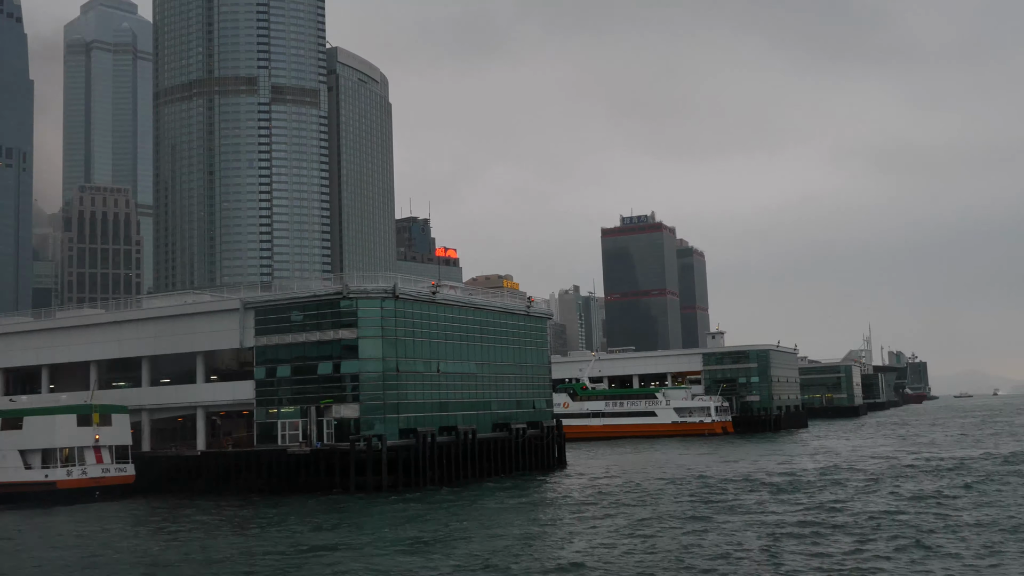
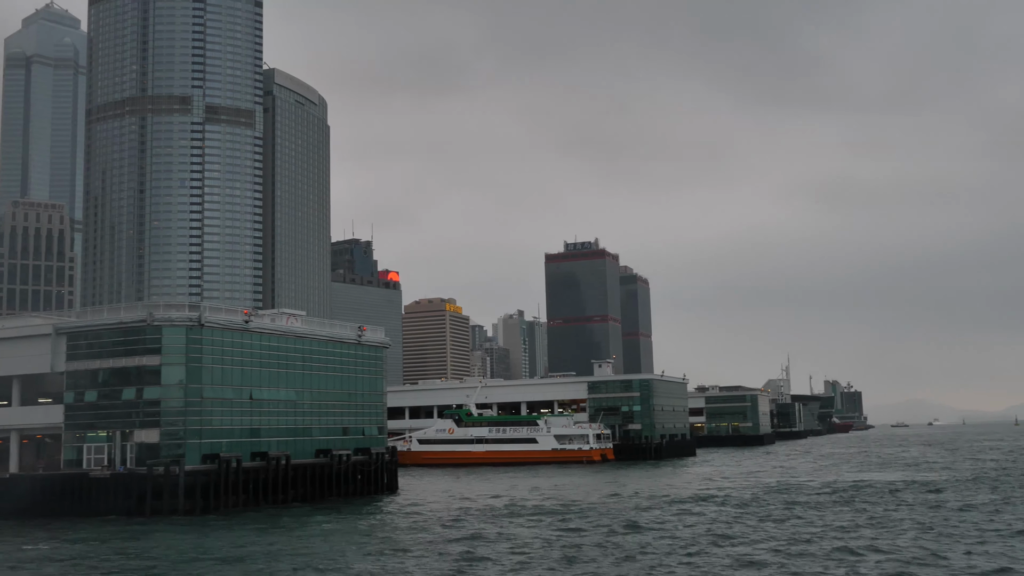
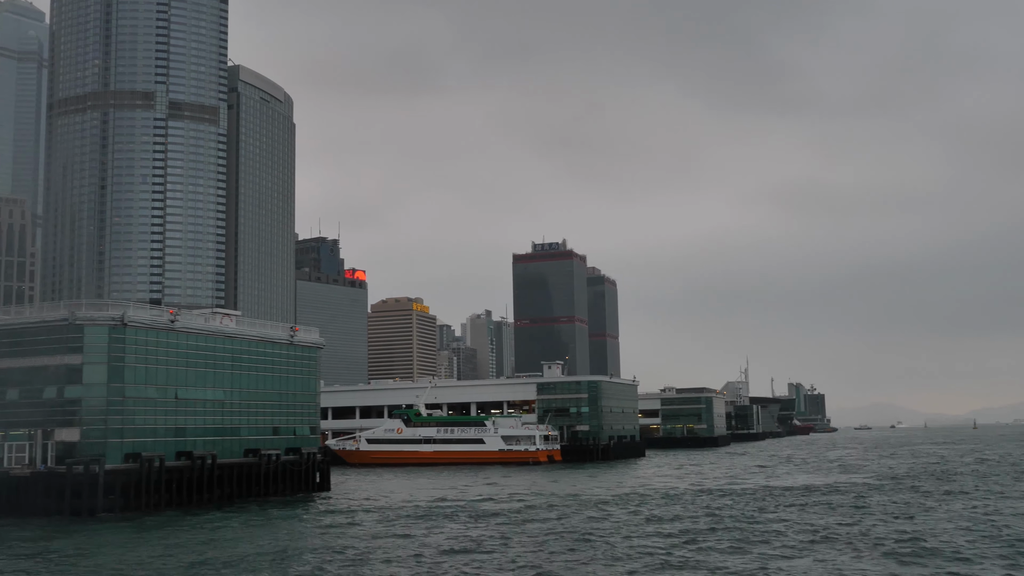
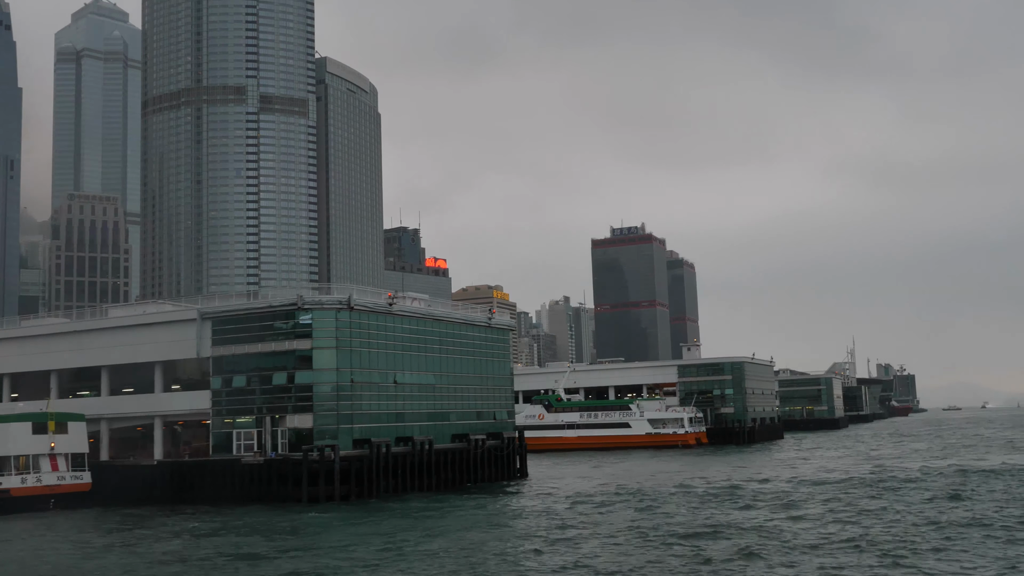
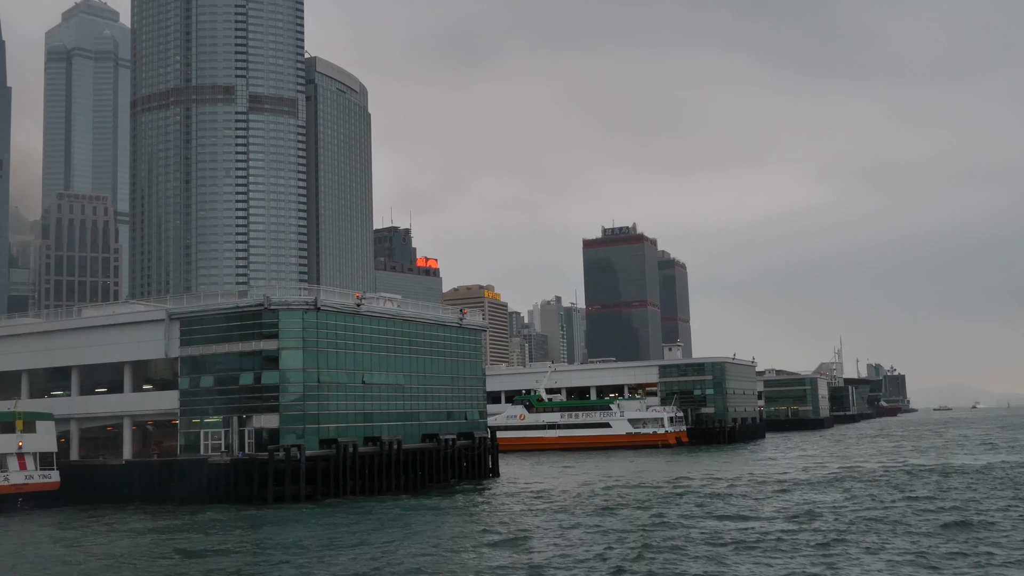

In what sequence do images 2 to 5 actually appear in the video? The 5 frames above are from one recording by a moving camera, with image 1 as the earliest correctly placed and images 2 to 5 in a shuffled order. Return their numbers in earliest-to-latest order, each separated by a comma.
4, 5, 2, 3
